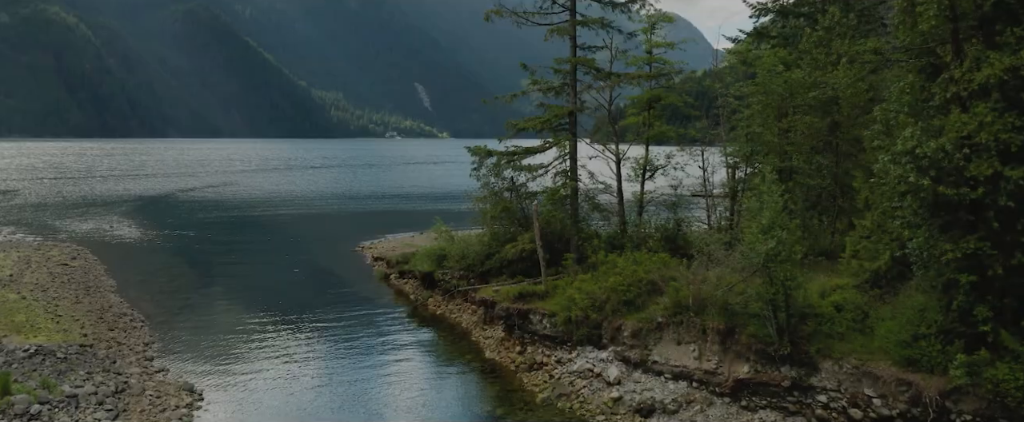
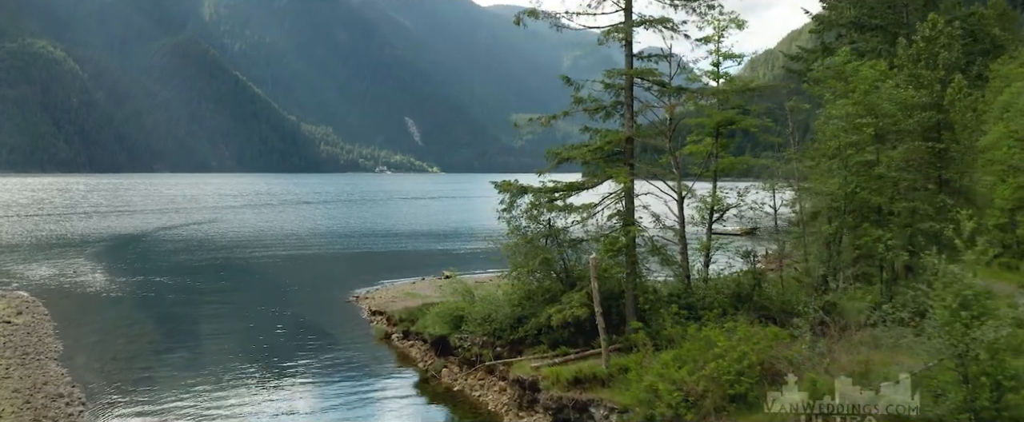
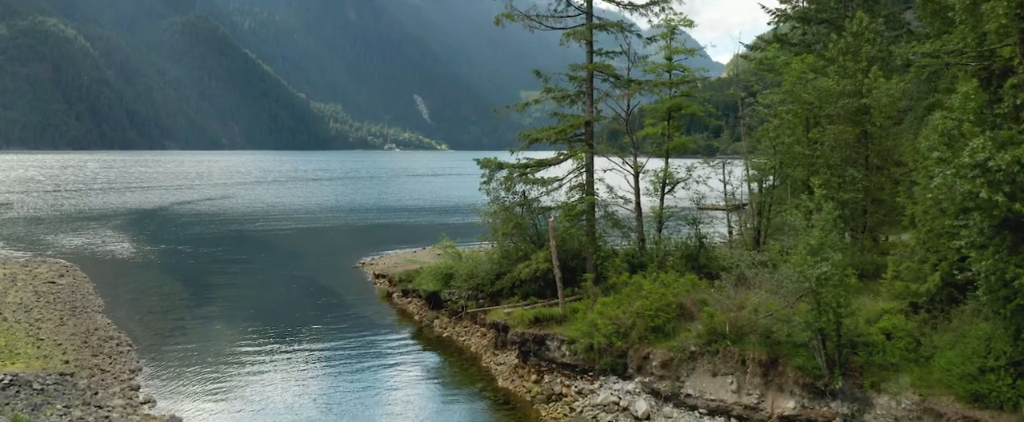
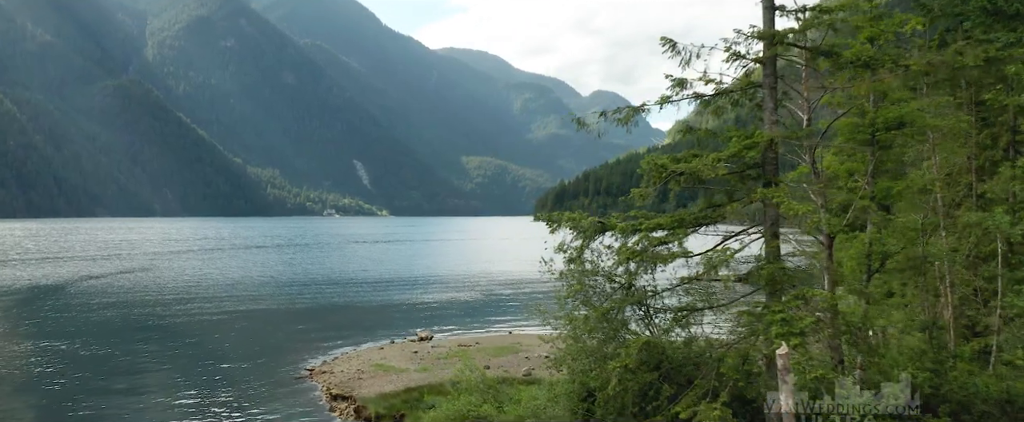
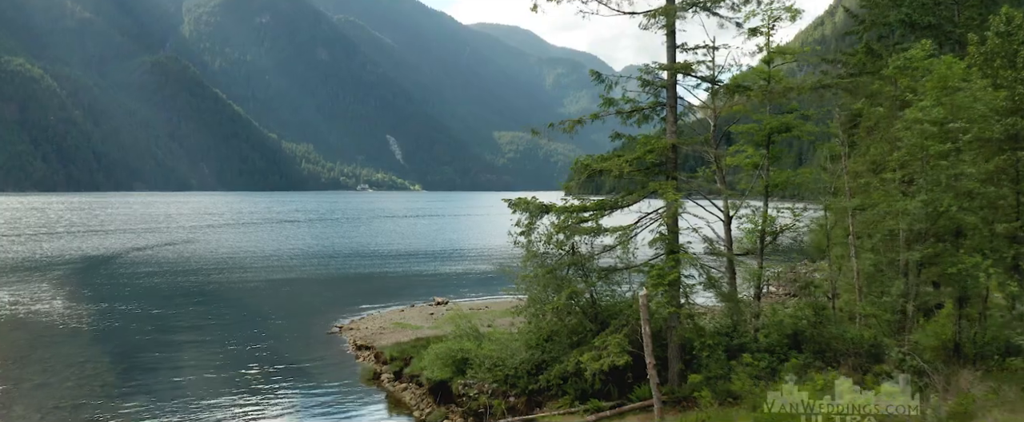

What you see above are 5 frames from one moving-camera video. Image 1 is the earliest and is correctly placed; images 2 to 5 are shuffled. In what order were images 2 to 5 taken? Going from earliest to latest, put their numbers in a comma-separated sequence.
3, 2, 5, 4
